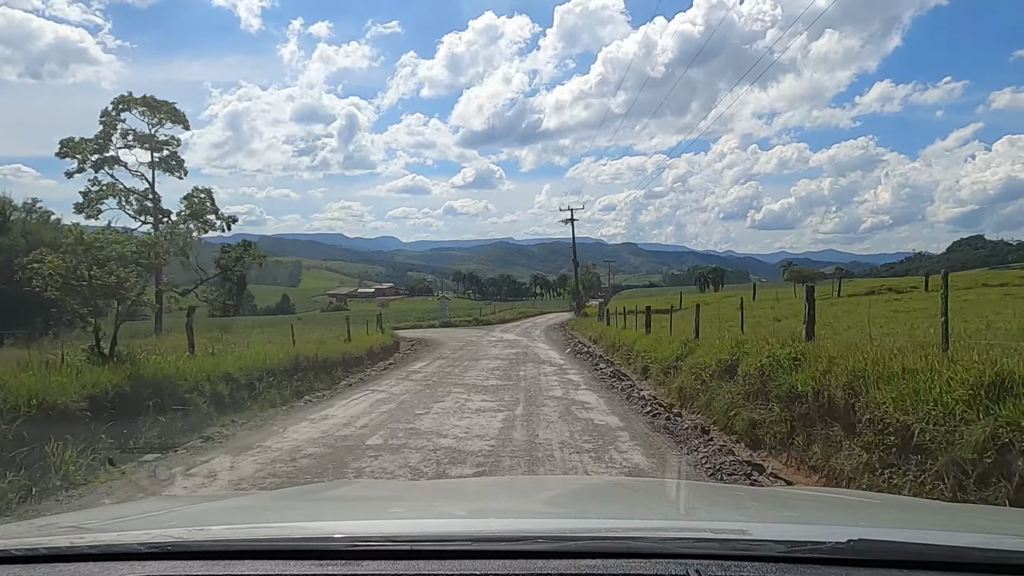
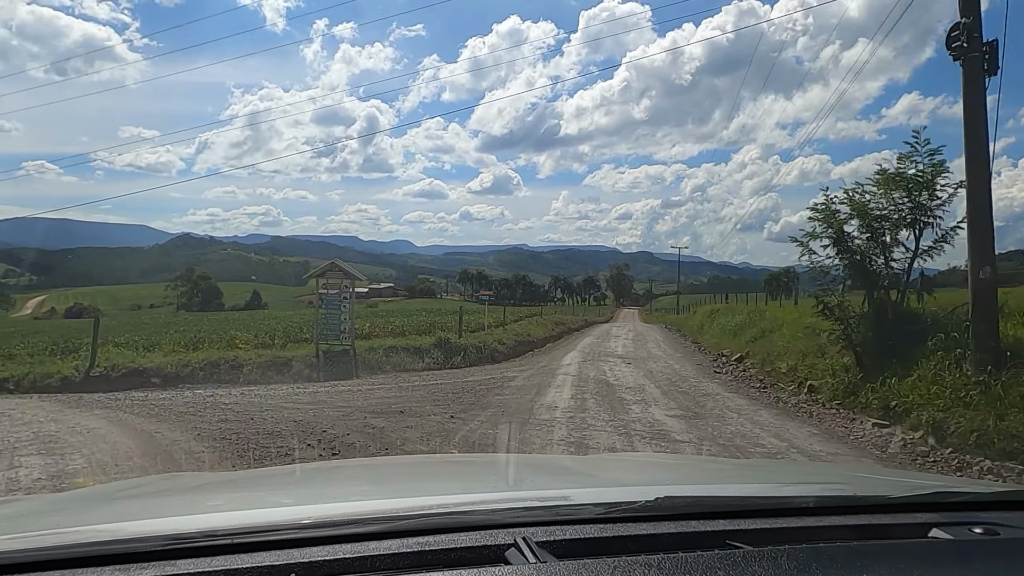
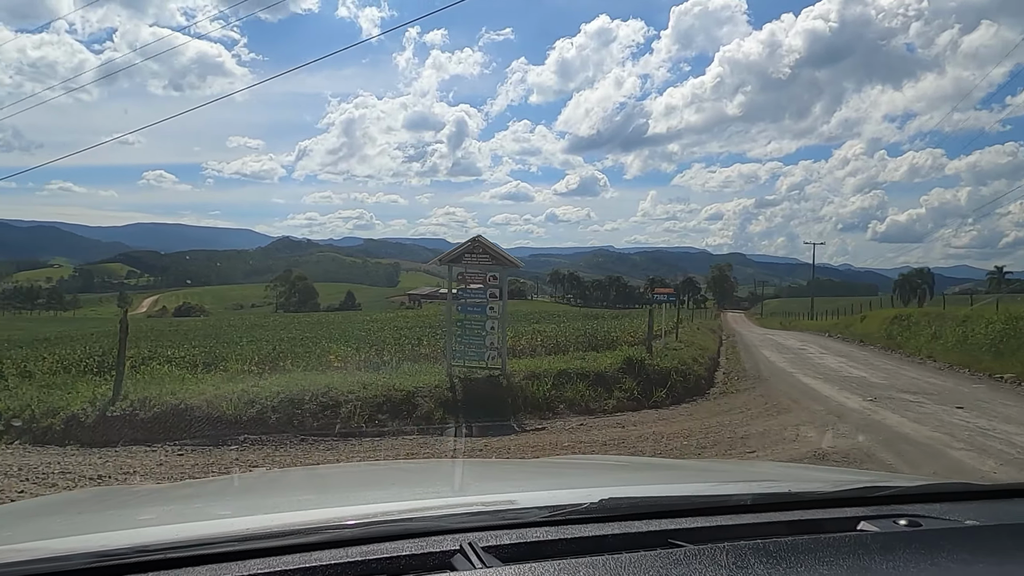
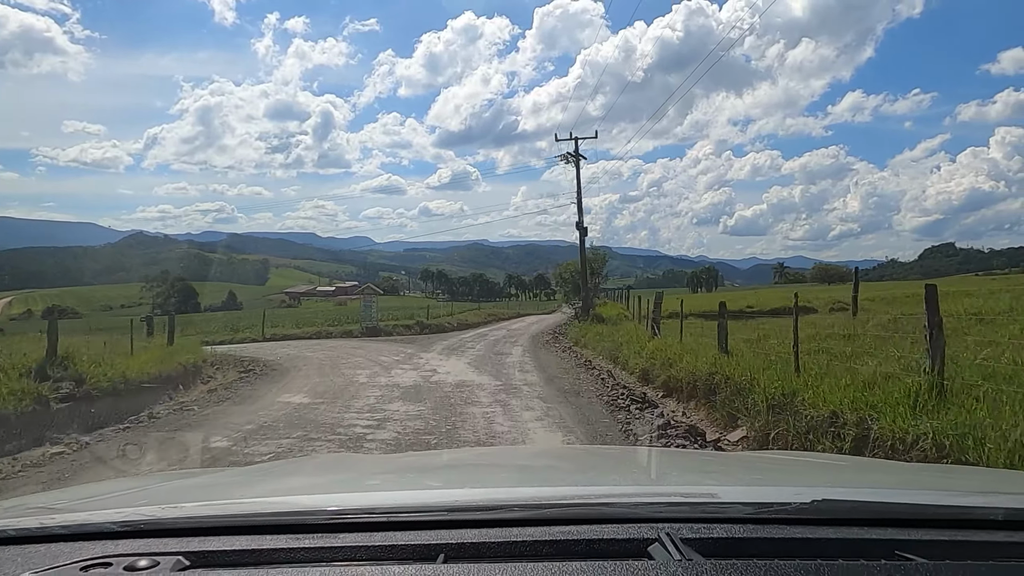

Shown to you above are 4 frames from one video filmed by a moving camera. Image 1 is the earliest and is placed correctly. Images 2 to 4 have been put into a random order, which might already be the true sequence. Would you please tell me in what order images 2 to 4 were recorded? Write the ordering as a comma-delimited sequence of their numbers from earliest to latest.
4, 2, 3
